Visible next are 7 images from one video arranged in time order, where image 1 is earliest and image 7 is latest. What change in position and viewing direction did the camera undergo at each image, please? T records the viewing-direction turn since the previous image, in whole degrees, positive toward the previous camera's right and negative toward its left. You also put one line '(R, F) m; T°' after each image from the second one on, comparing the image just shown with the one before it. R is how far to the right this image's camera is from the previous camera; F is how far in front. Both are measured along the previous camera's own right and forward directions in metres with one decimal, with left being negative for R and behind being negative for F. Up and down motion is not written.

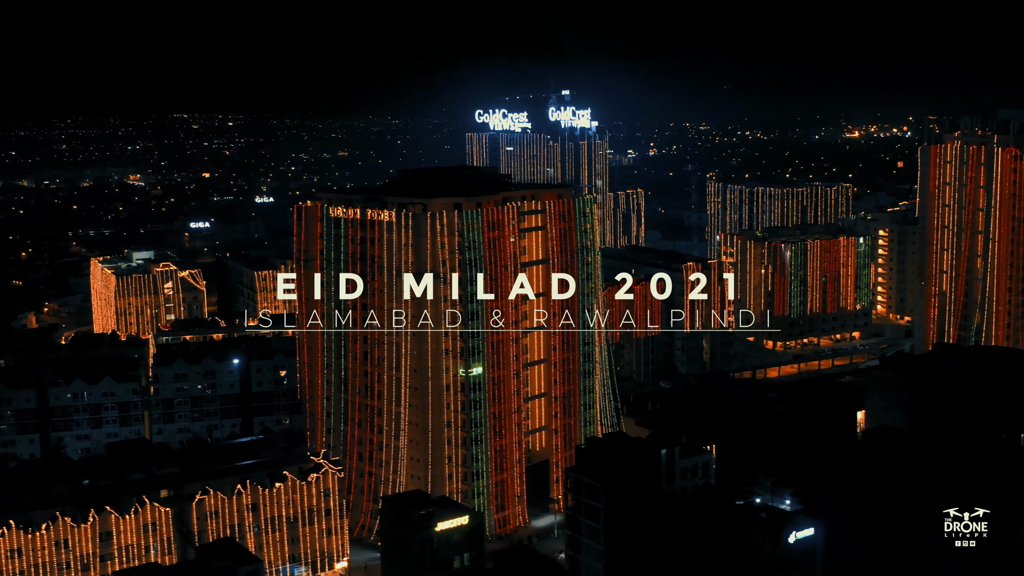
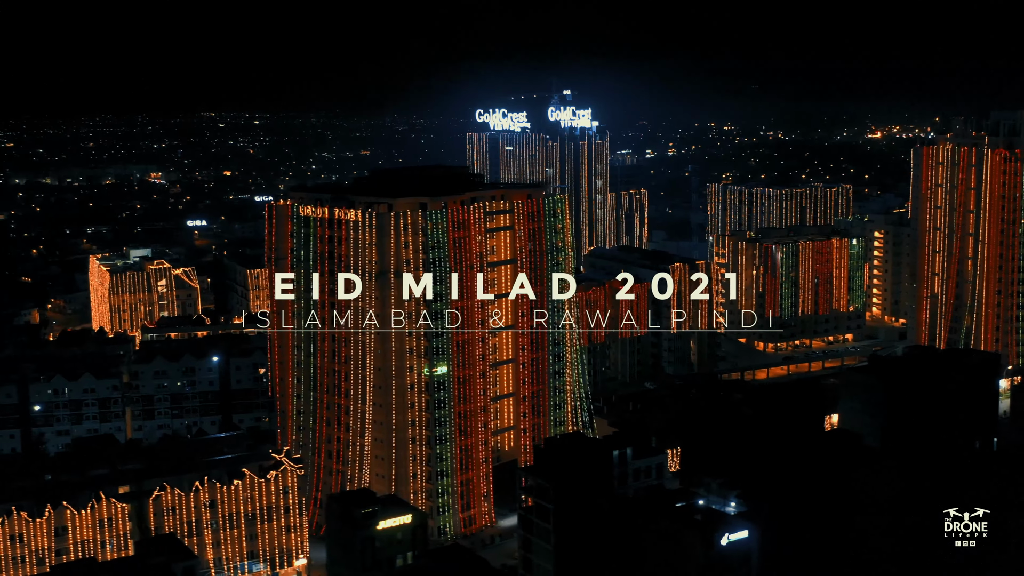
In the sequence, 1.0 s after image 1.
(+1.4, 0.0) m; -1°
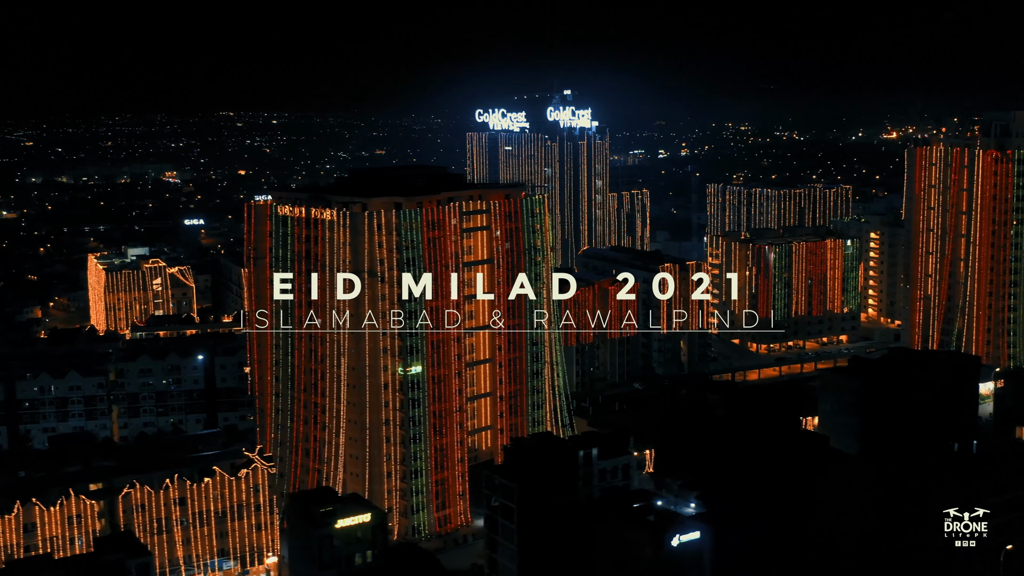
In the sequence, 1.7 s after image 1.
(+1.0, 0.0) m; -1°
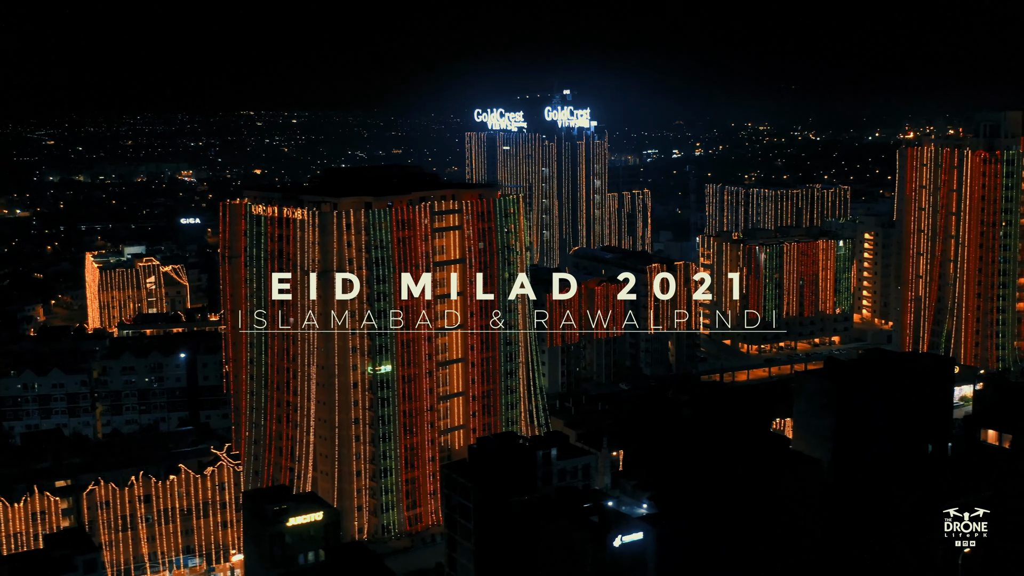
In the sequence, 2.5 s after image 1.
(+1.2, 0.0) m; -1°
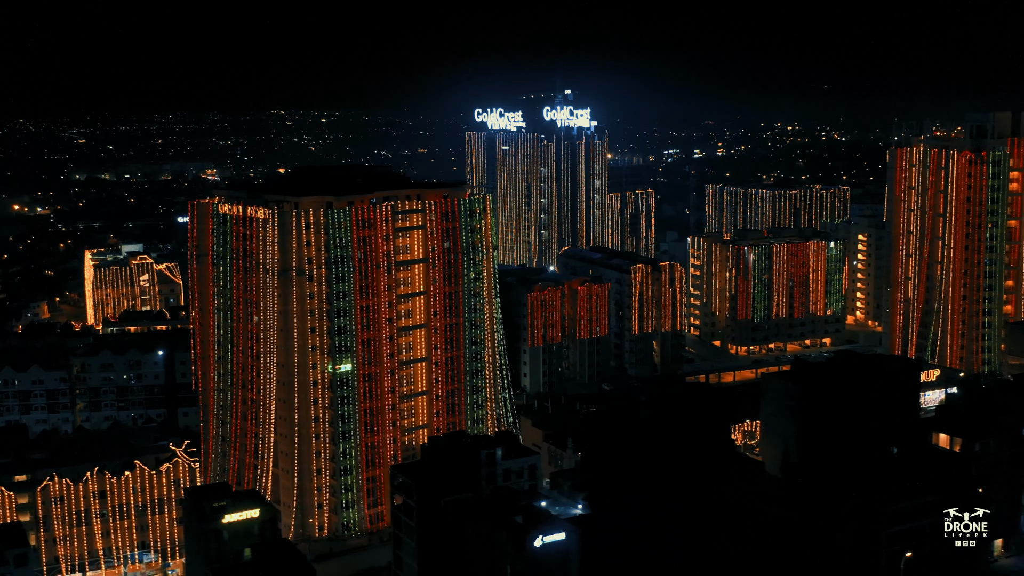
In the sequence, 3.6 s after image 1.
(+1.7, 0.0) m; -1°
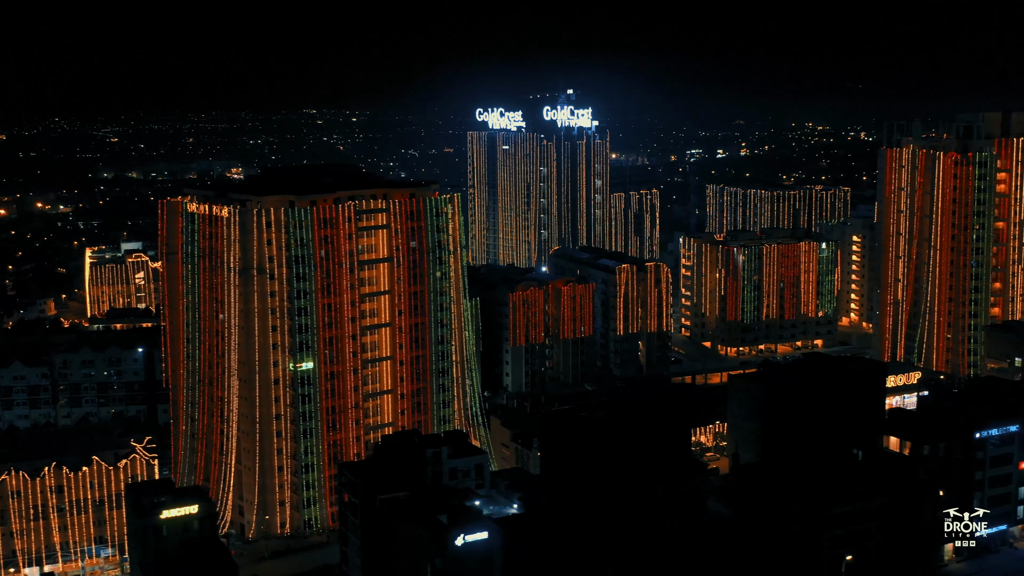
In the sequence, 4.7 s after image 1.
(+1.7, 0.0) m; -1°
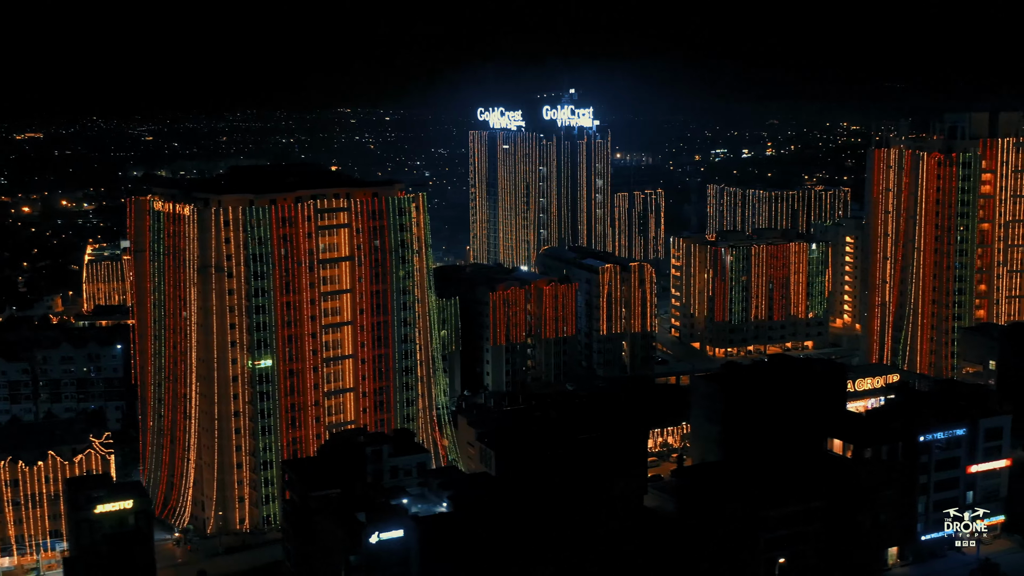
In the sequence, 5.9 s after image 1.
(+1.9, 0.0) m; -2°
